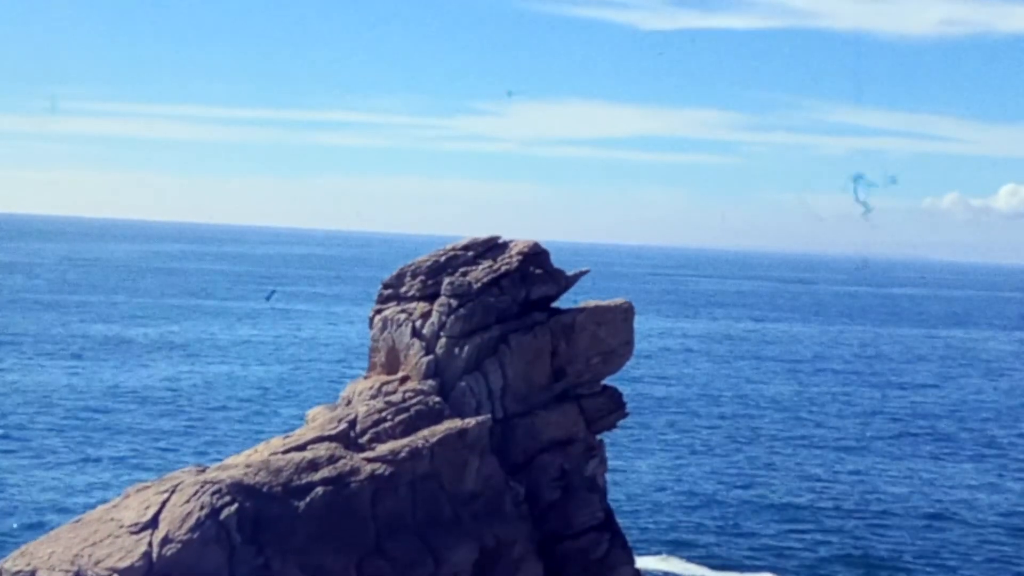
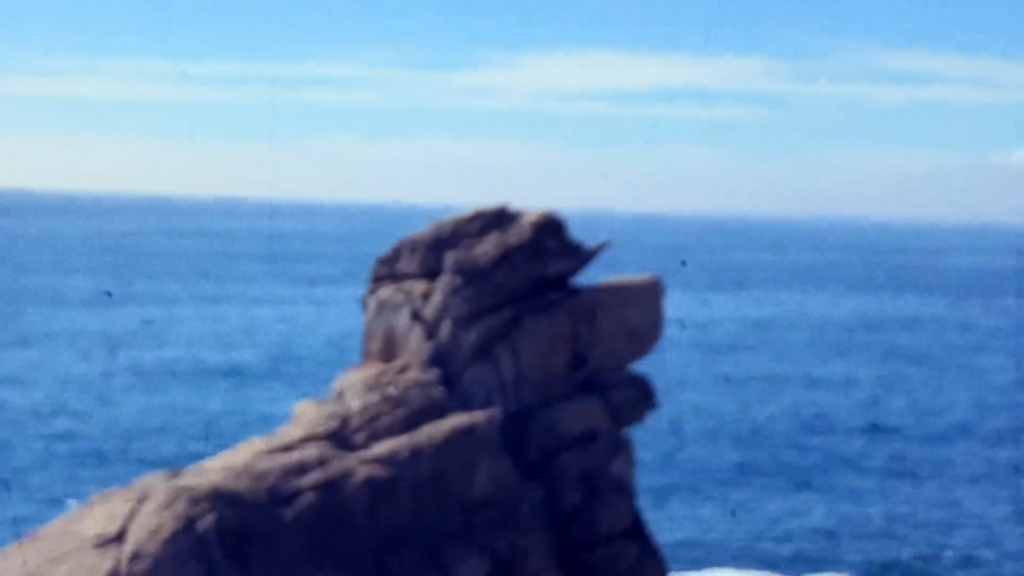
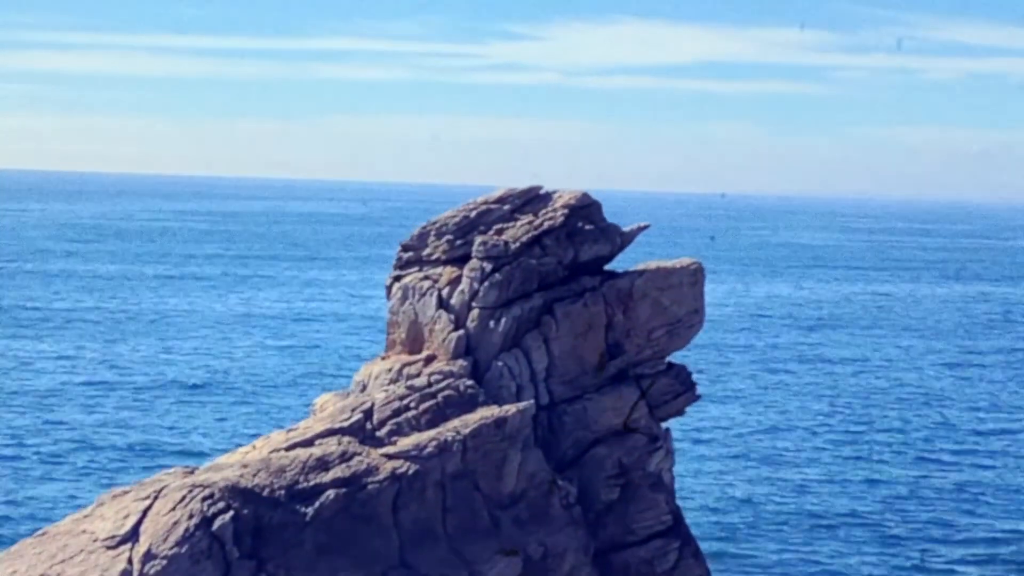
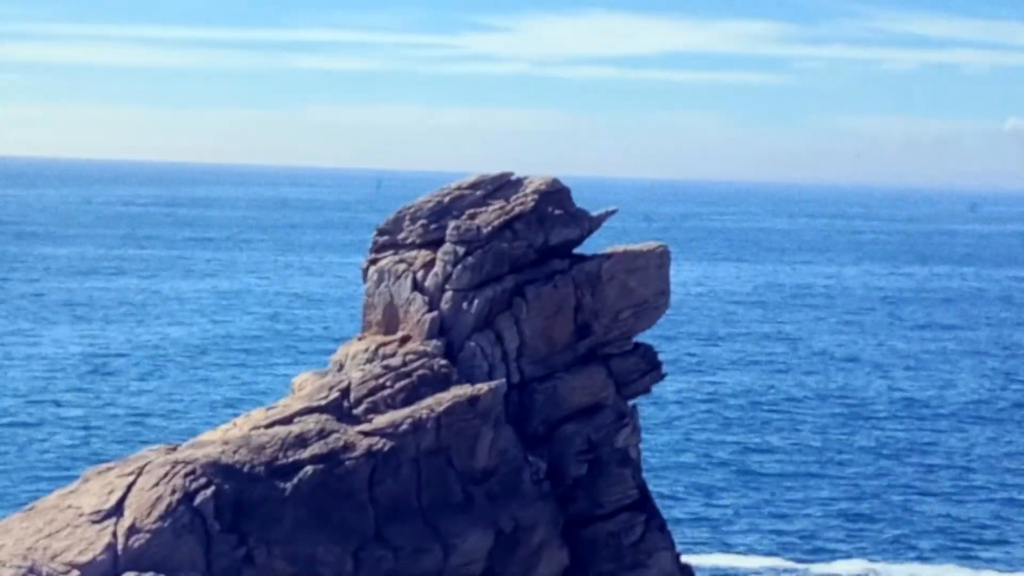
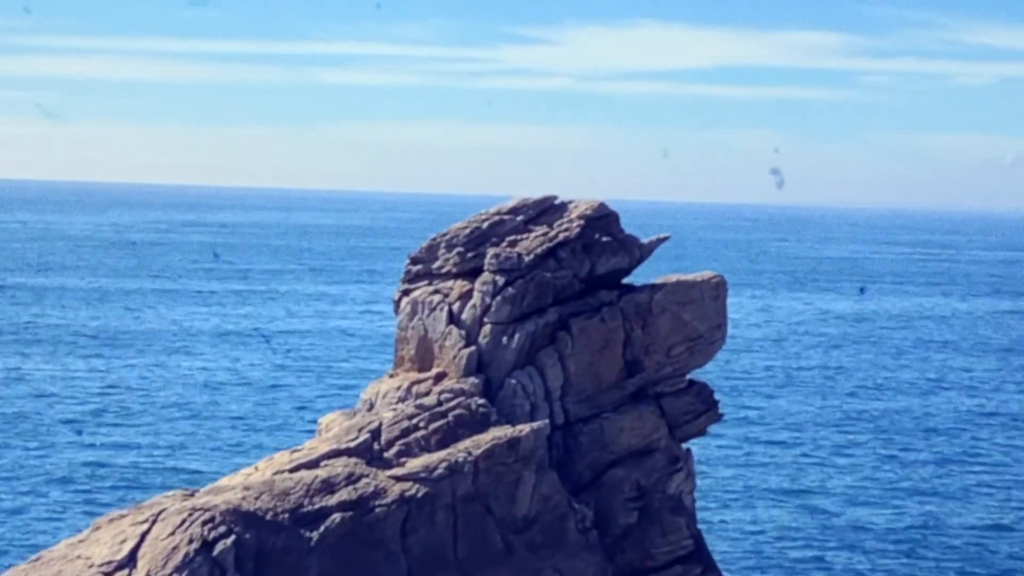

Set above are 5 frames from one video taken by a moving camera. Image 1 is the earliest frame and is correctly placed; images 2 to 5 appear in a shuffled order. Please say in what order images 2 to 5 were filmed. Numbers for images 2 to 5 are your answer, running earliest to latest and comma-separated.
2, 4, 3, 5
